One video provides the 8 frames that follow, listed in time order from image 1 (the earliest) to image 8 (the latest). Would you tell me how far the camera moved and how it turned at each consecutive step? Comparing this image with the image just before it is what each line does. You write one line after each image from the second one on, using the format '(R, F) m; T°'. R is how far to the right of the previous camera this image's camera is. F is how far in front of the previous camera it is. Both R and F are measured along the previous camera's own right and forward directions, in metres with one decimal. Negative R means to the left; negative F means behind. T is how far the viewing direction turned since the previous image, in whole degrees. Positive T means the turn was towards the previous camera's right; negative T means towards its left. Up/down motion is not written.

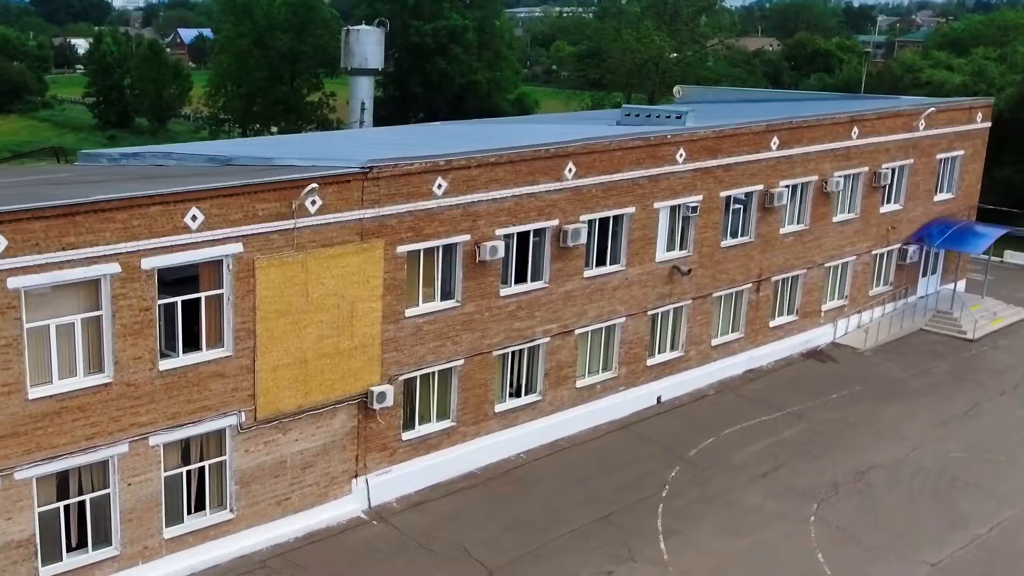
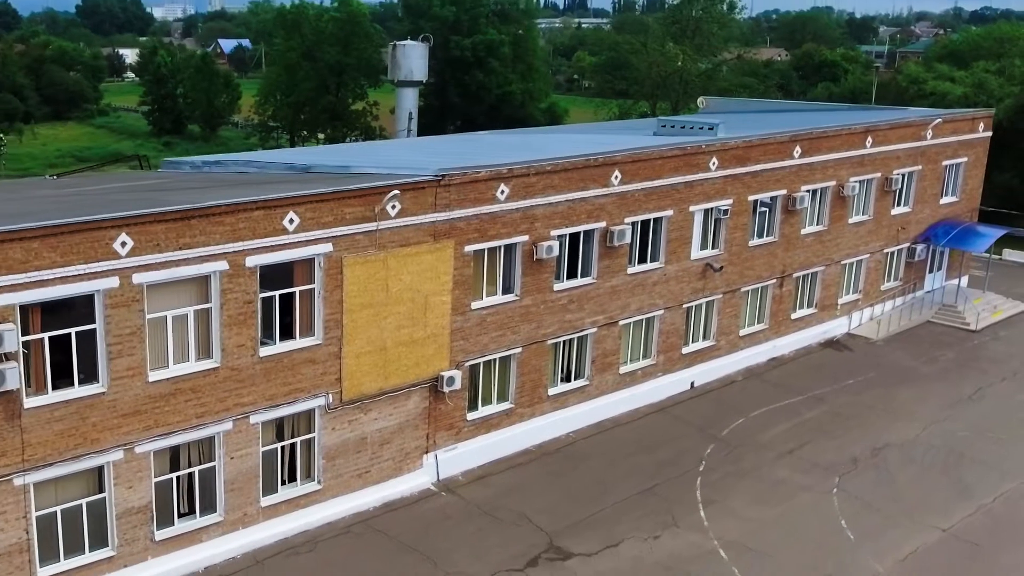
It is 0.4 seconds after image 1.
(-0.9, -1.0) m; 0°
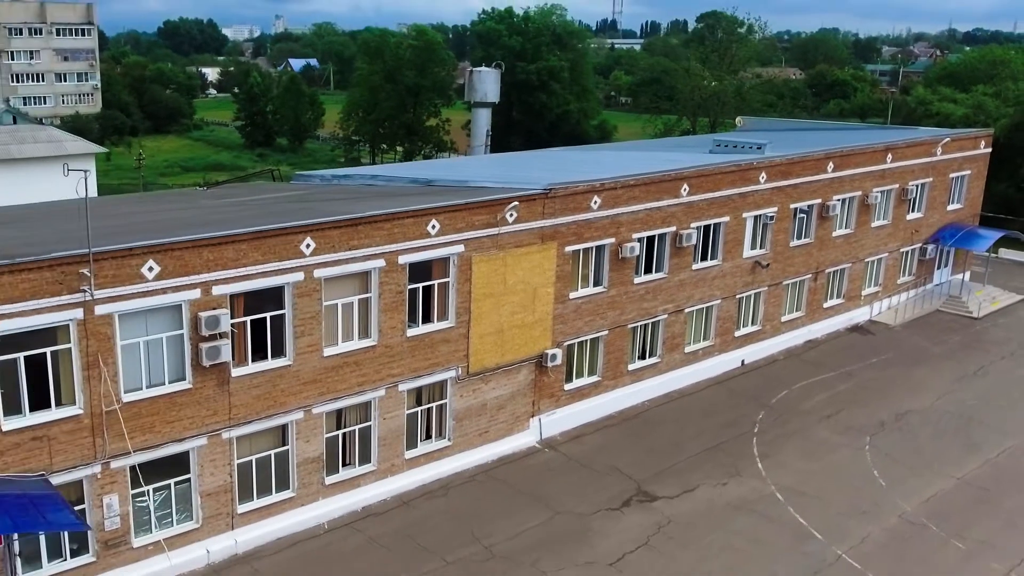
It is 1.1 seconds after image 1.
(-1.8, -2.1) m; +1°
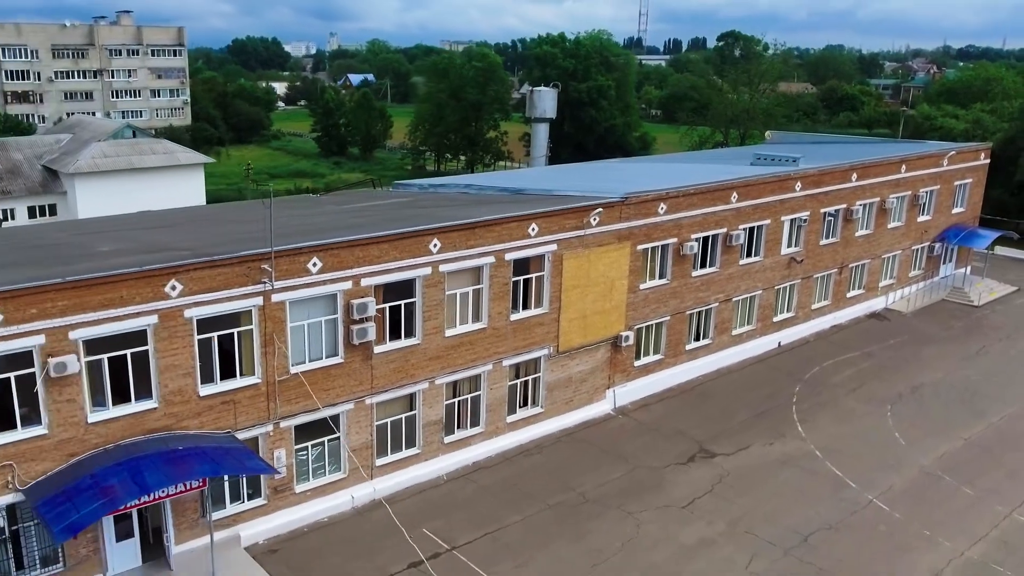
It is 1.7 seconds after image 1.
(-1.9, -2.2) m; +1°
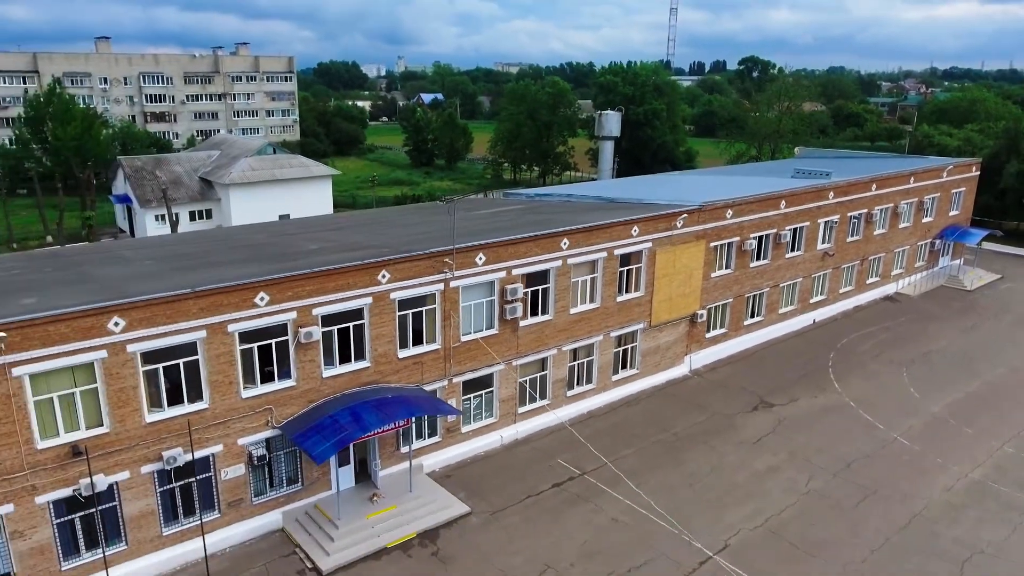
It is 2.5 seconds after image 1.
(-3.2, -3.7) m; +2°
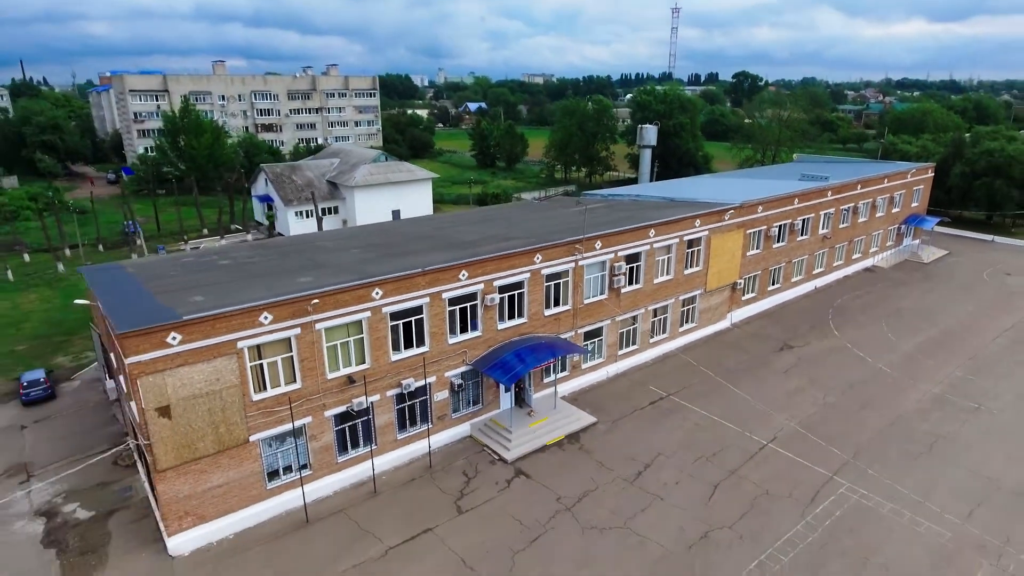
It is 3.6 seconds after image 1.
(-5.1, -6.1) m; +4°
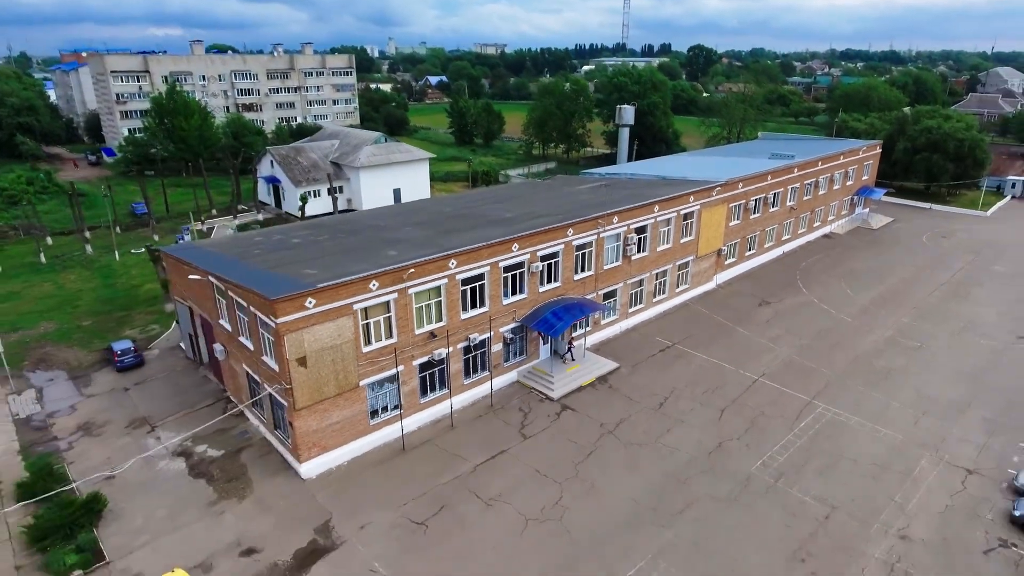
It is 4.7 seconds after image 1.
(-3.3, -4.2) m; +4°
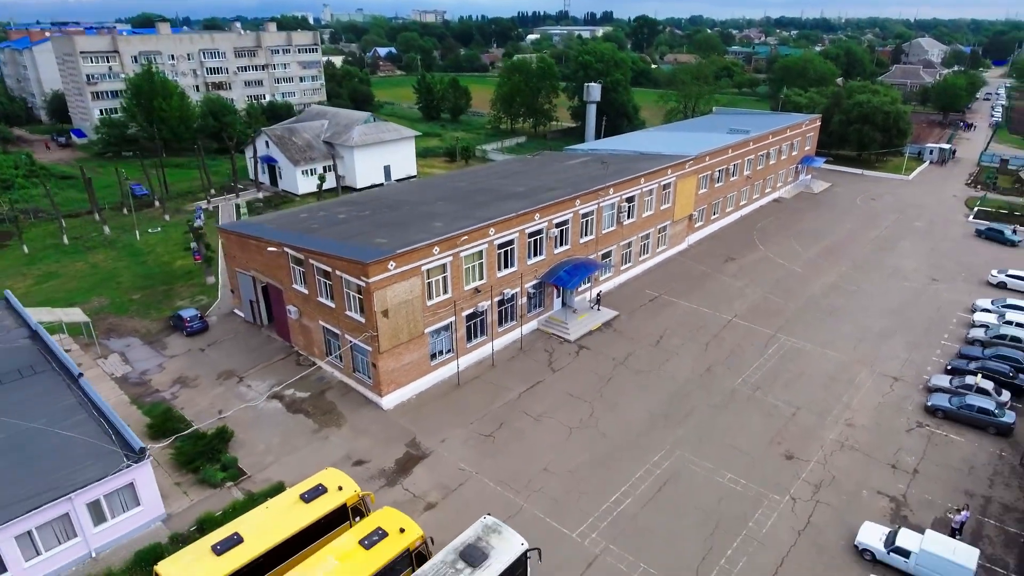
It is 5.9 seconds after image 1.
(-3.5, -5.0) m; +5°
